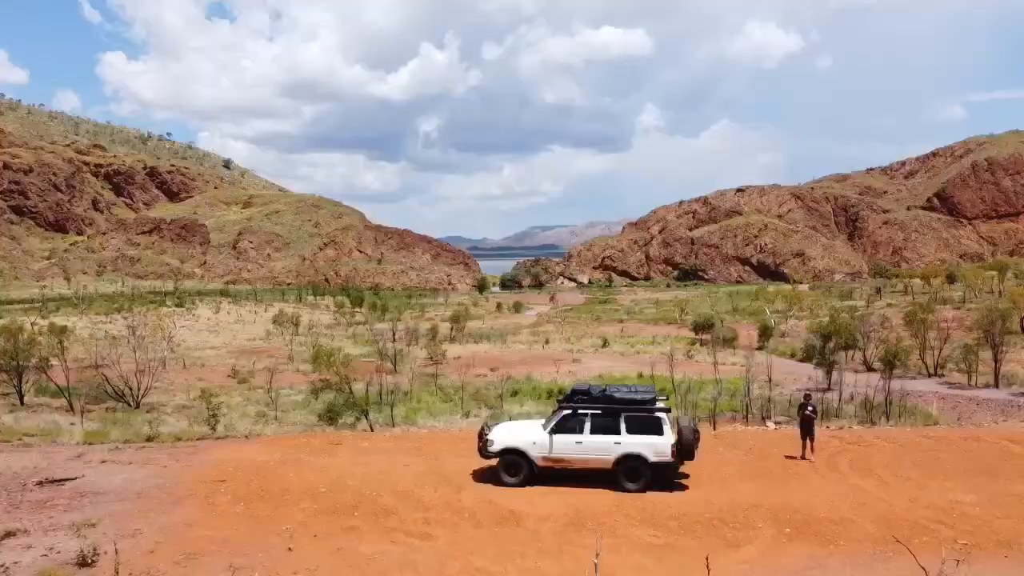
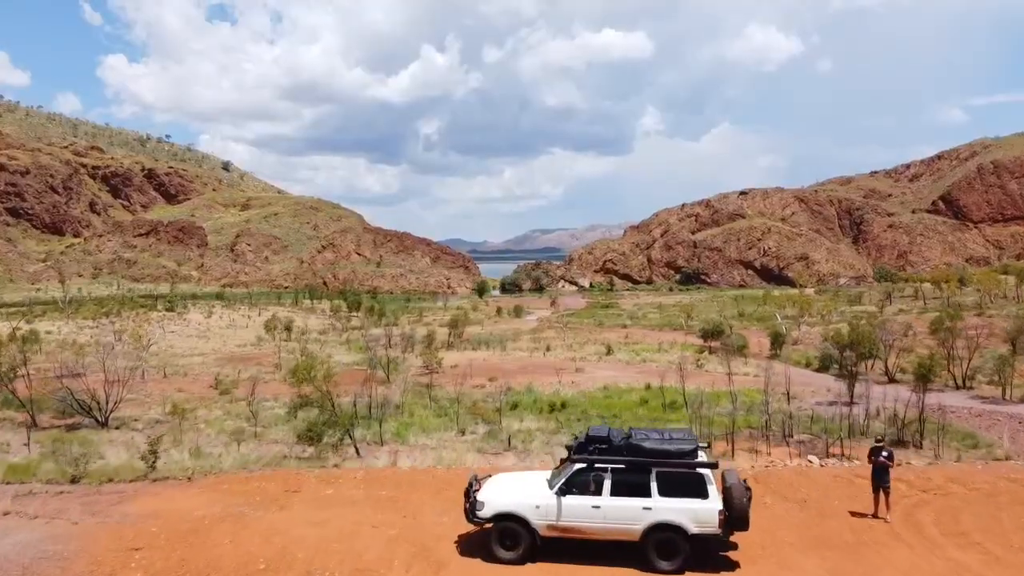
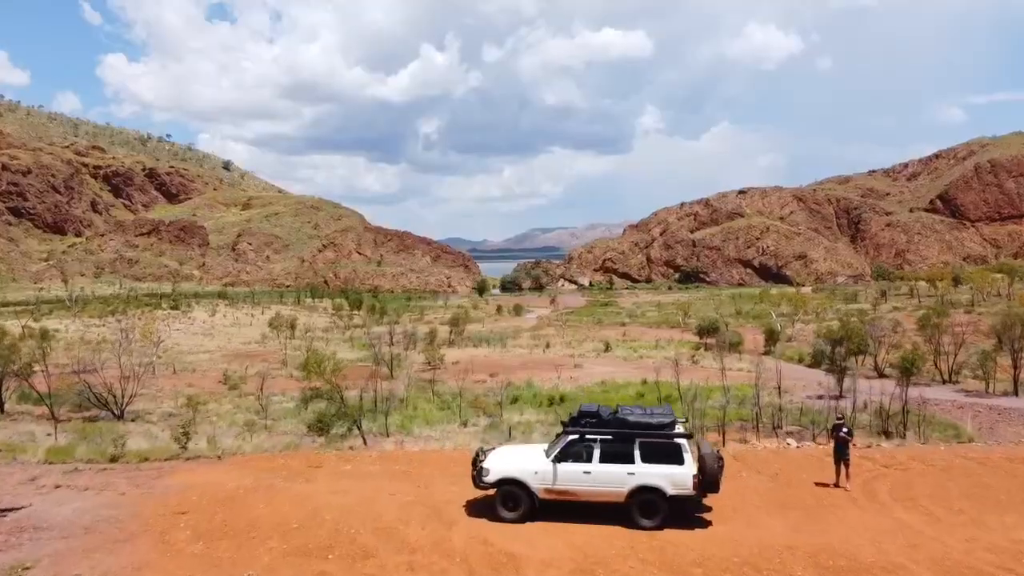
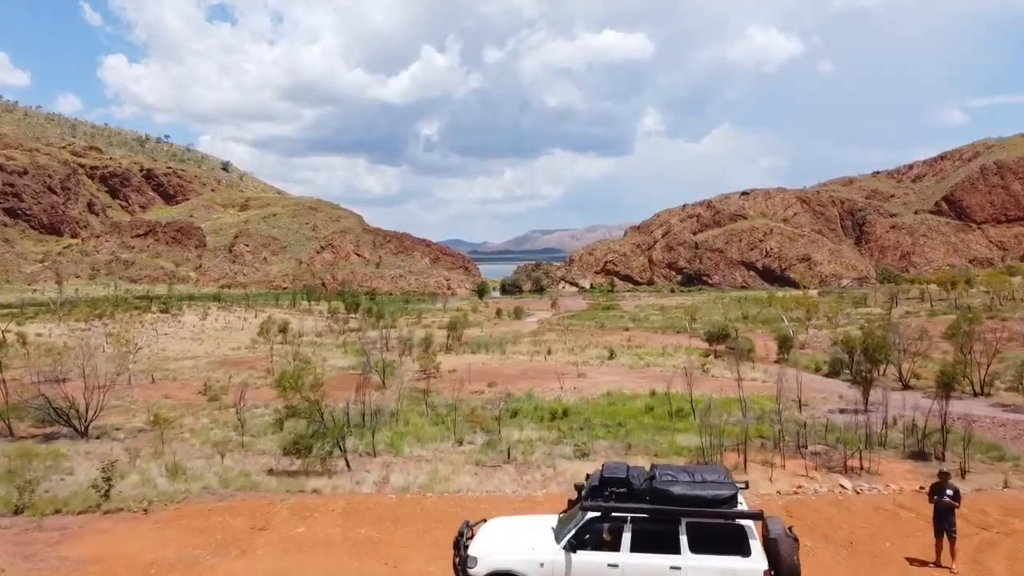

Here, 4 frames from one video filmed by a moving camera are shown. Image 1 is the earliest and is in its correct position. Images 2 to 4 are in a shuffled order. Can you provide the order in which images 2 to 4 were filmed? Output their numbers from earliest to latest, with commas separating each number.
3, 2, 4
